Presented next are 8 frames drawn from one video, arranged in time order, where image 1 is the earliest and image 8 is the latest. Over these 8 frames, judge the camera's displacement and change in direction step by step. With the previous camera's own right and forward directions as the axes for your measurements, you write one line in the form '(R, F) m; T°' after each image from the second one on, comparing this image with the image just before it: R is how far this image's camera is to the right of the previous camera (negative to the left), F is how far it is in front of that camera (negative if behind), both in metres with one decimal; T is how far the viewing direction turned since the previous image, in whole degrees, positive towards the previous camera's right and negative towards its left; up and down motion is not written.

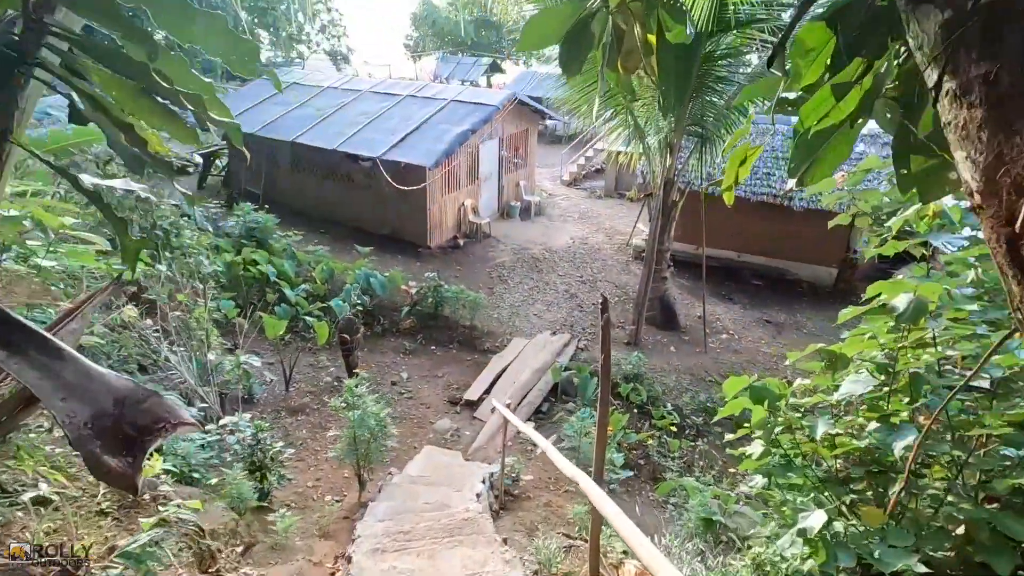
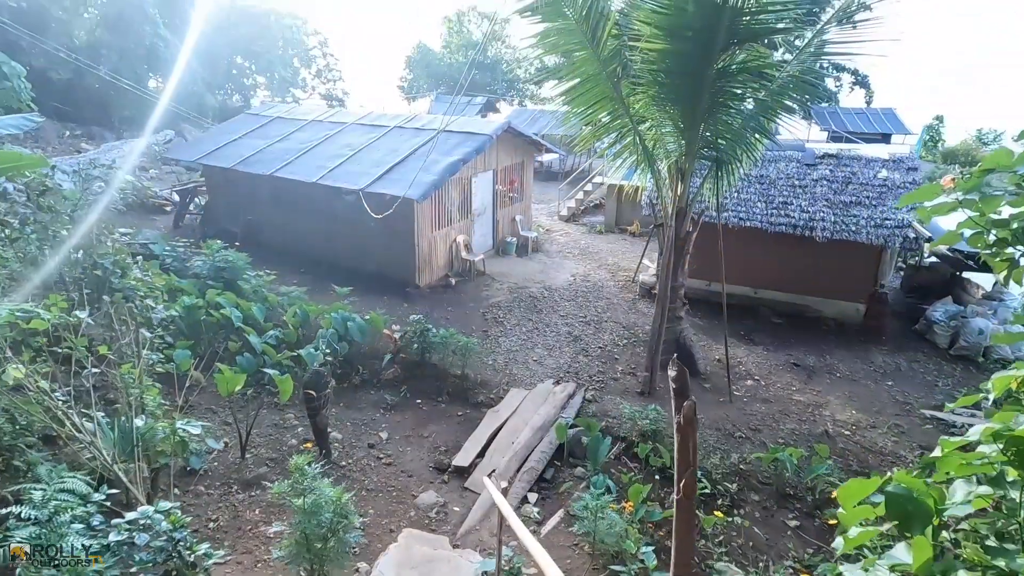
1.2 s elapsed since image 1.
(0.0, +0.9) m; 0°
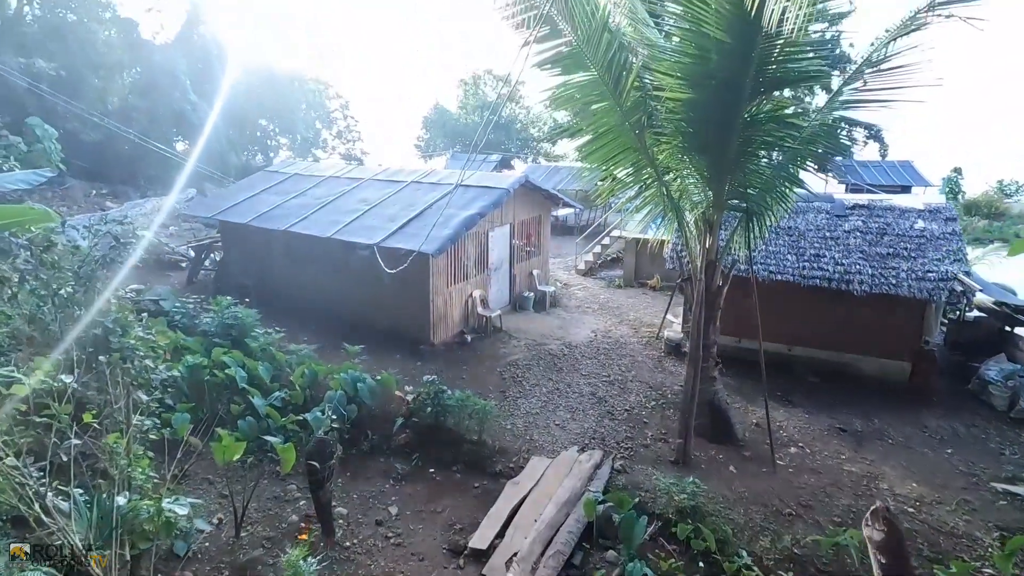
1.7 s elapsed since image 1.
(-0.1, +0.4) m; -1°
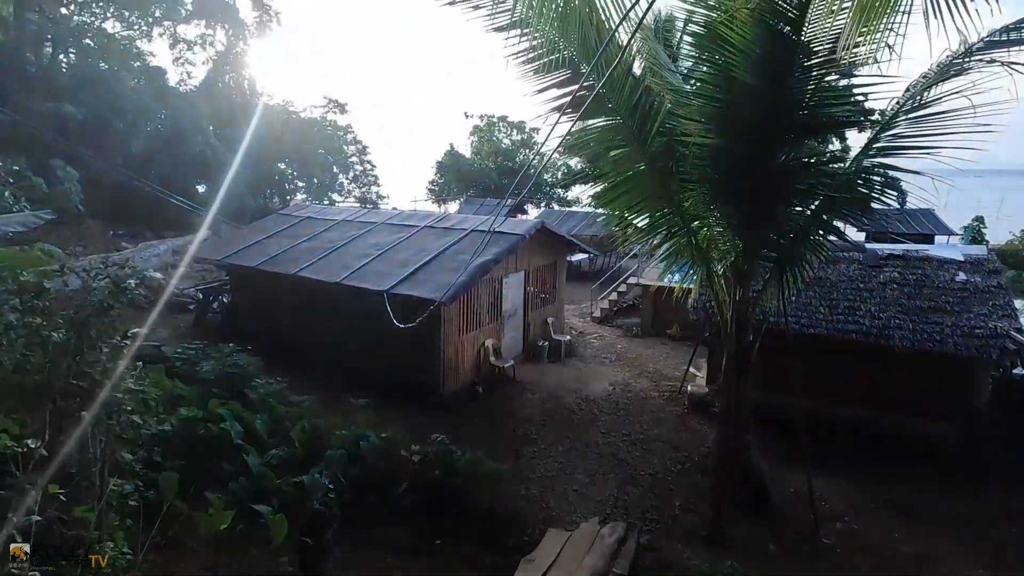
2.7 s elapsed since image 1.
(-0.1, +0.4) m; -1°
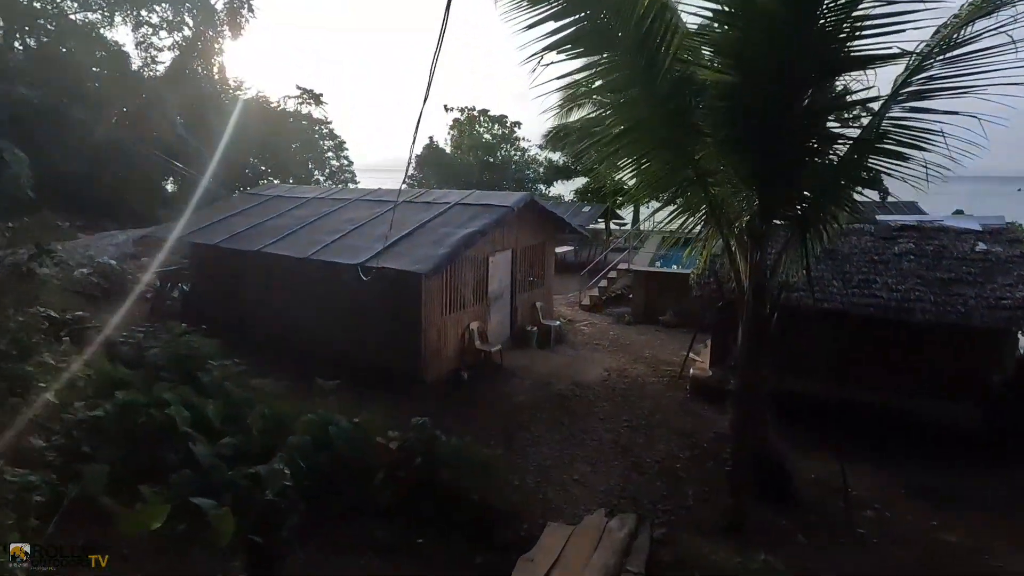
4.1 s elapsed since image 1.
(-0.1, +0.8) m; +2°
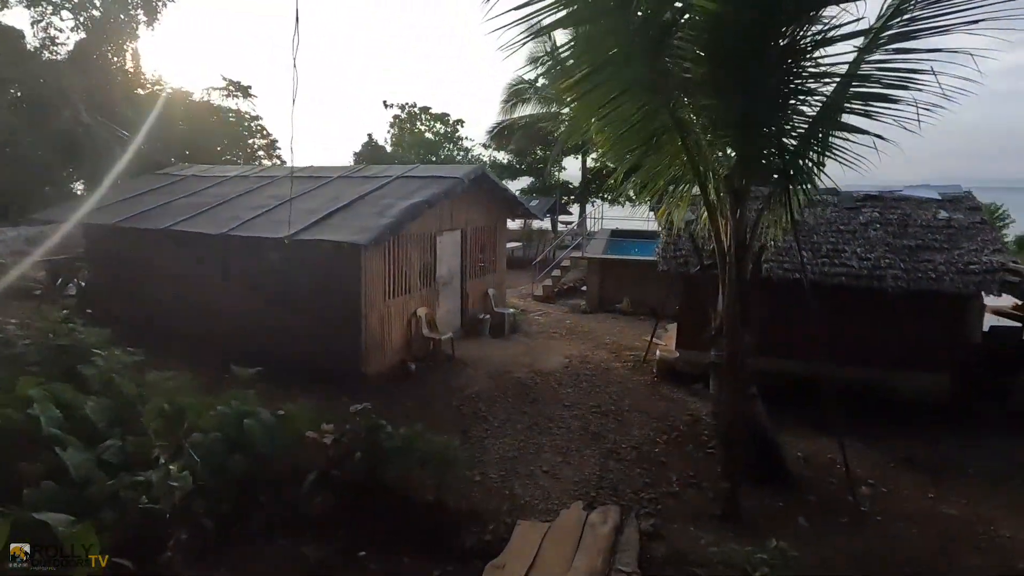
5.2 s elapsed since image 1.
(-0.1, +0.8) m; +6°
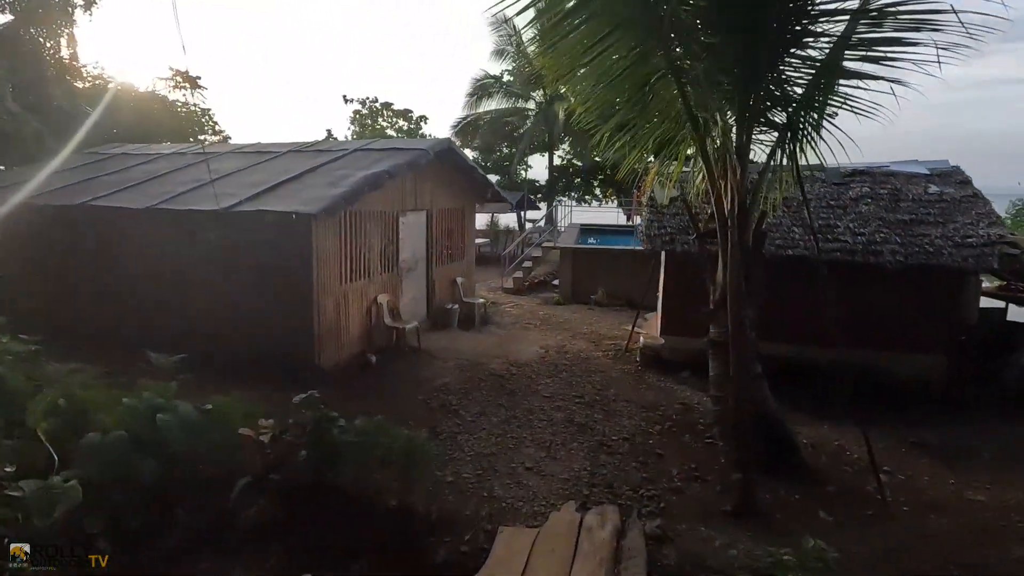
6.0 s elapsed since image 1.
(-0.1, +0.7) m; +4°
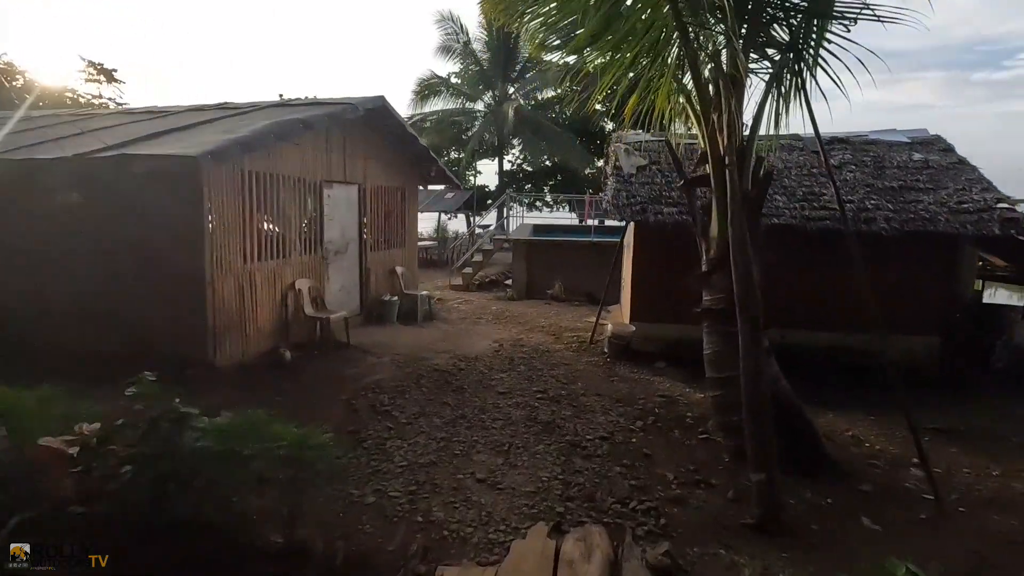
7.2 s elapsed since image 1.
(0.0, +1.1) m; +5°
